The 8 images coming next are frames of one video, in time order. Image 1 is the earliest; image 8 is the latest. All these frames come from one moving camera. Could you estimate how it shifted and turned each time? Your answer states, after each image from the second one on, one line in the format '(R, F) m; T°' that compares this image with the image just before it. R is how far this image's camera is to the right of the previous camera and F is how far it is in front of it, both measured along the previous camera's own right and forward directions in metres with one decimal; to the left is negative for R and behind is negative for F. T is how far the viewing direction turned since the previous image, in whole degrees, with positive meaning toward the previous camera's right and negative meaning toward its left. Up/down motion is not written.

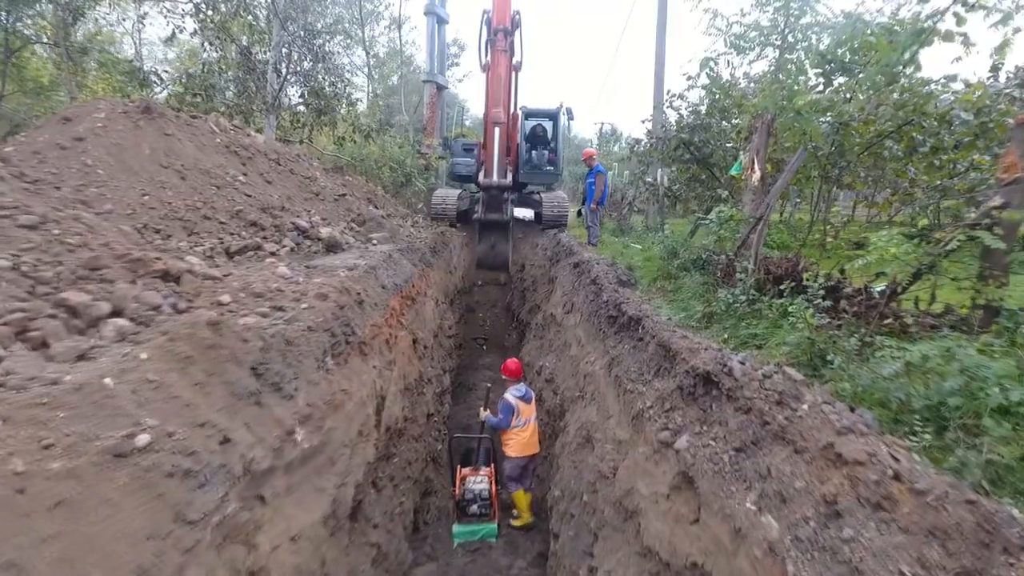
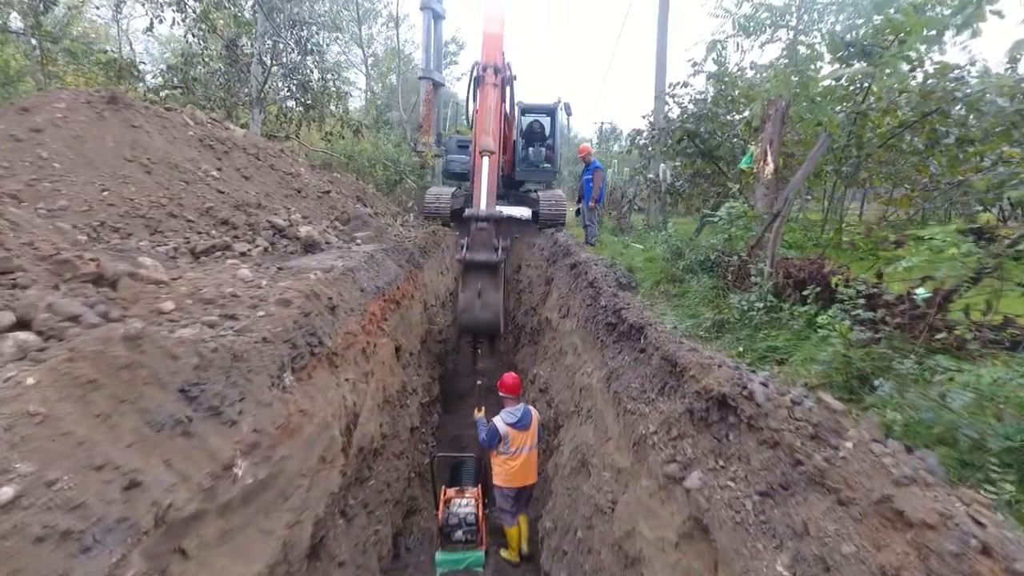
(+0.1, +0.5) m; 0°
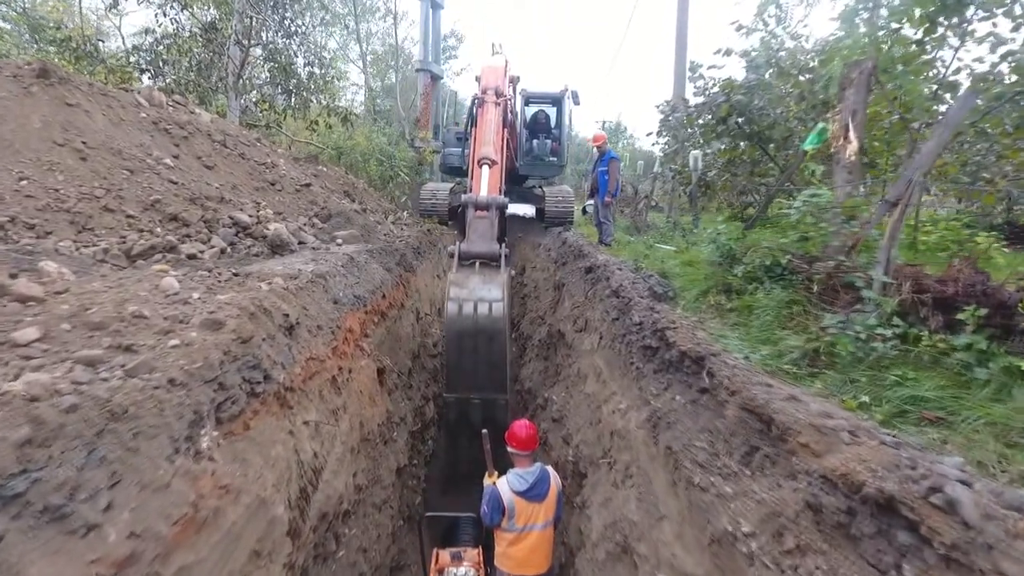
(-0.1, +1.0) m; 0°
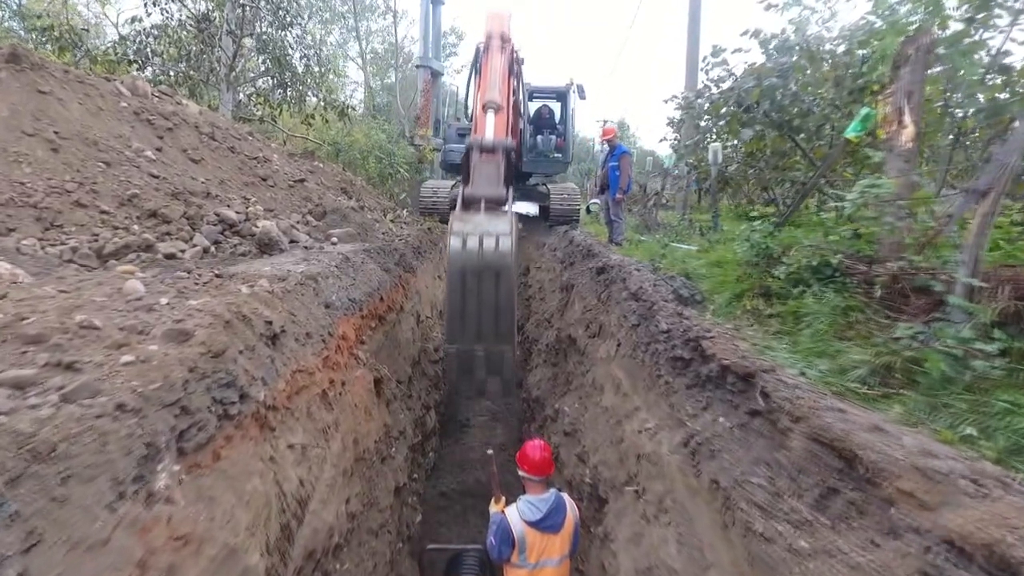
(-0.1, +0.4) m; 0°
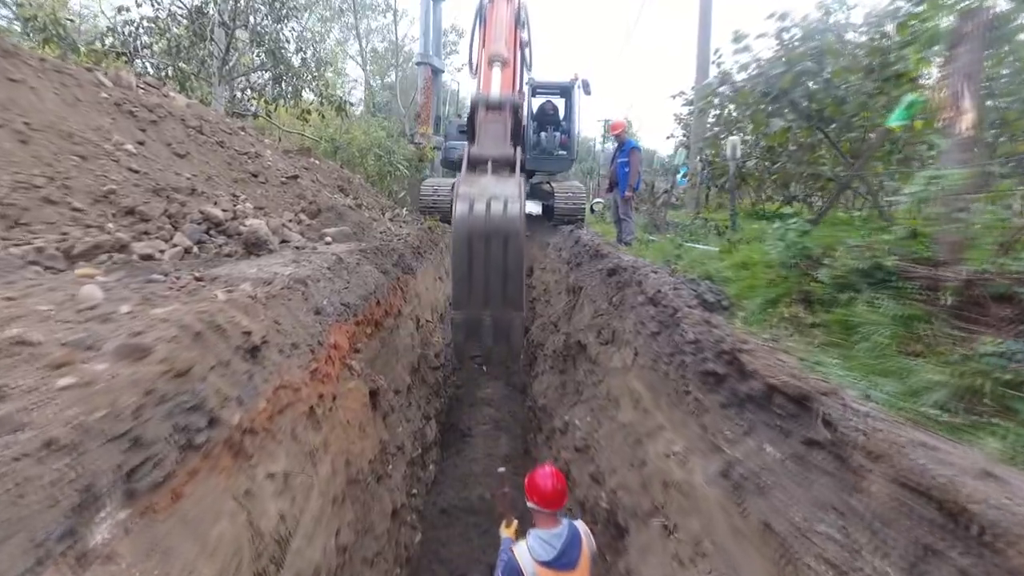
(0.0, +0.3) m; 0°
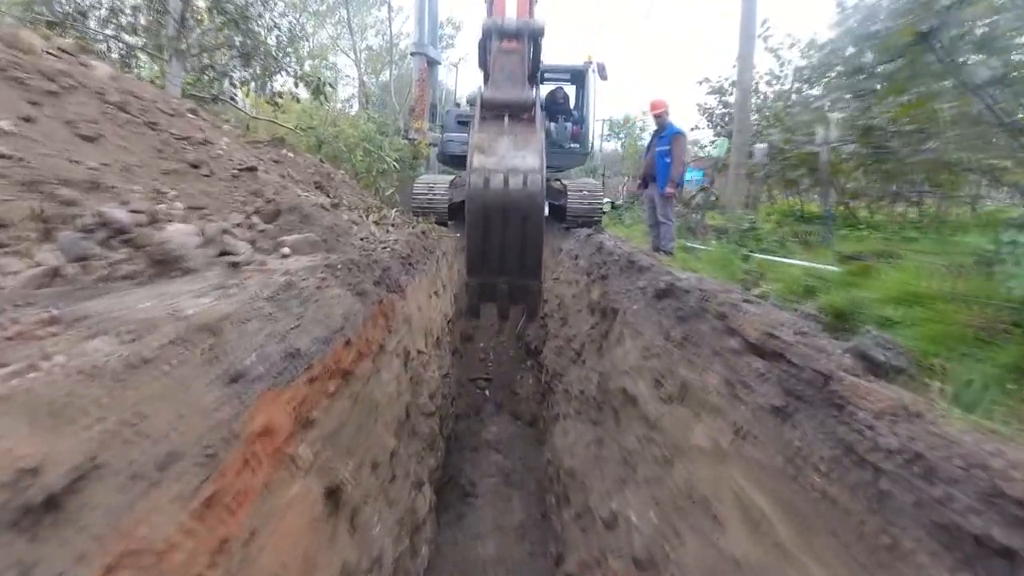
(-0.1, +1.3) m; 0°
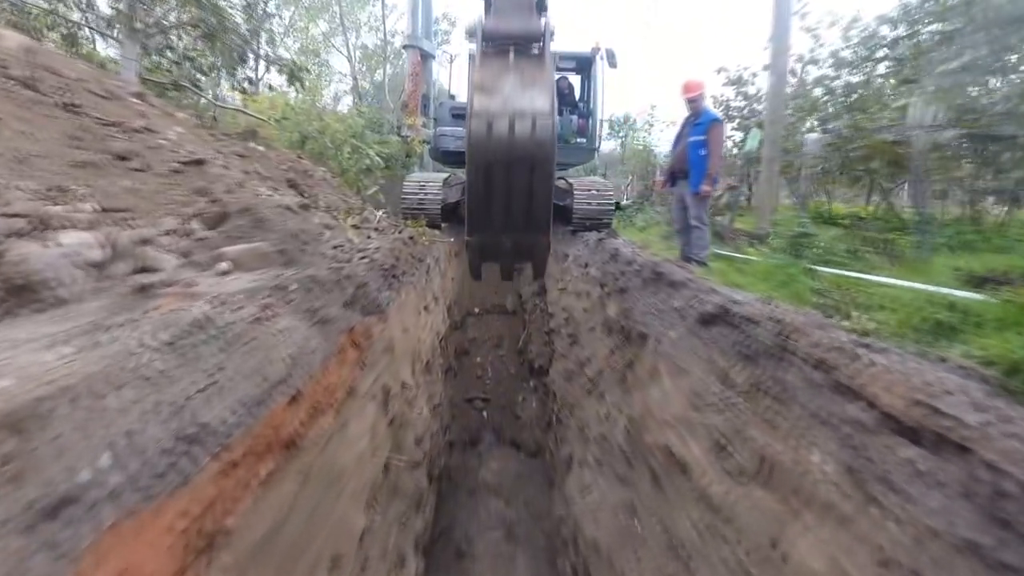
(-0.1, +0.9) m; 0°
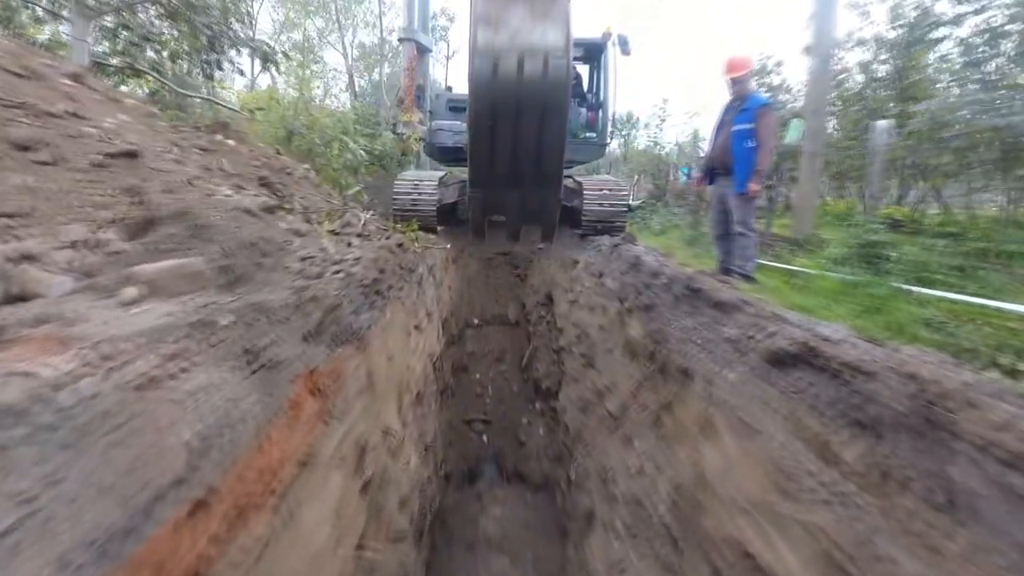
(0.0, +0.8) m; 0°
